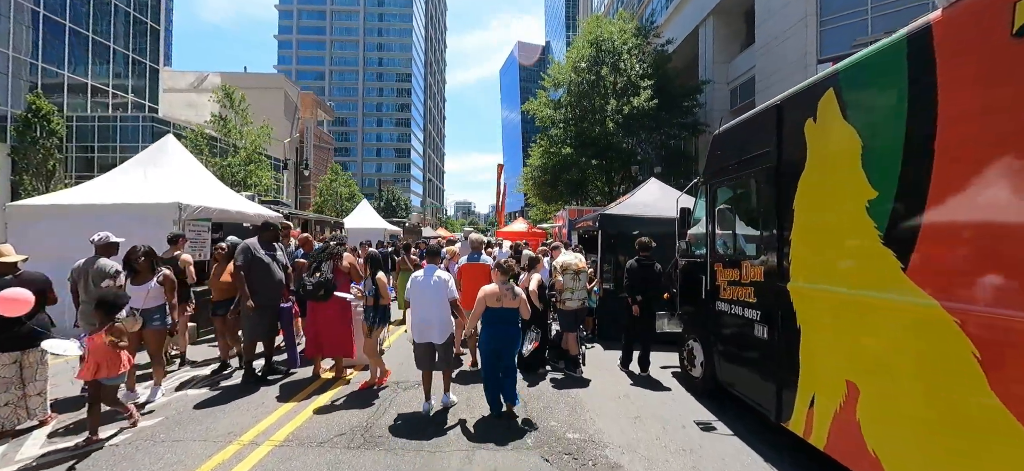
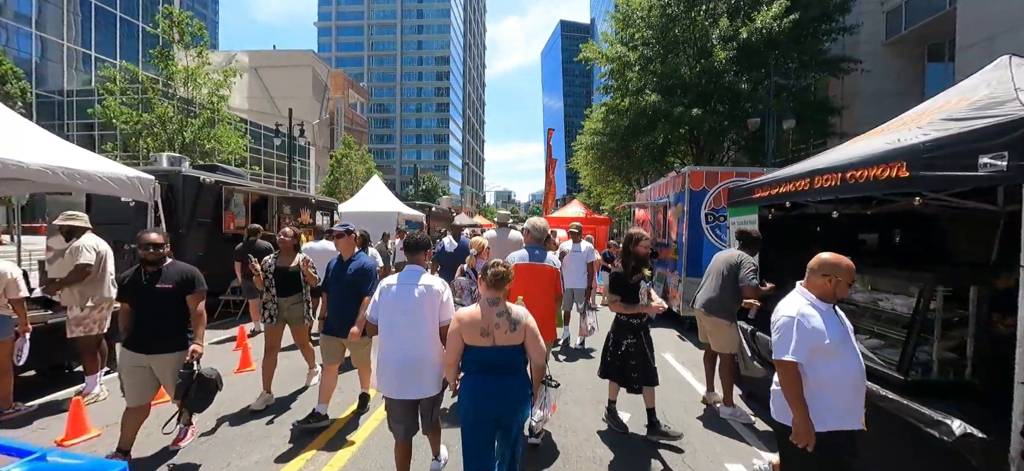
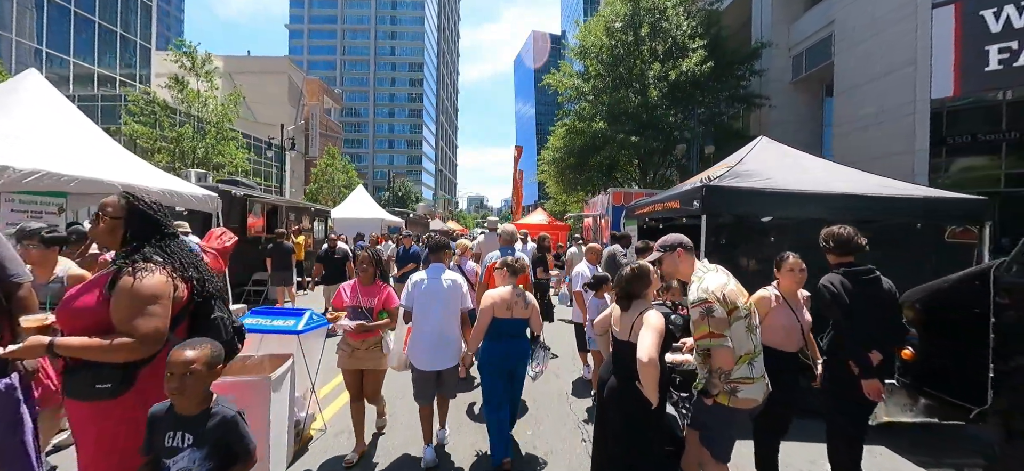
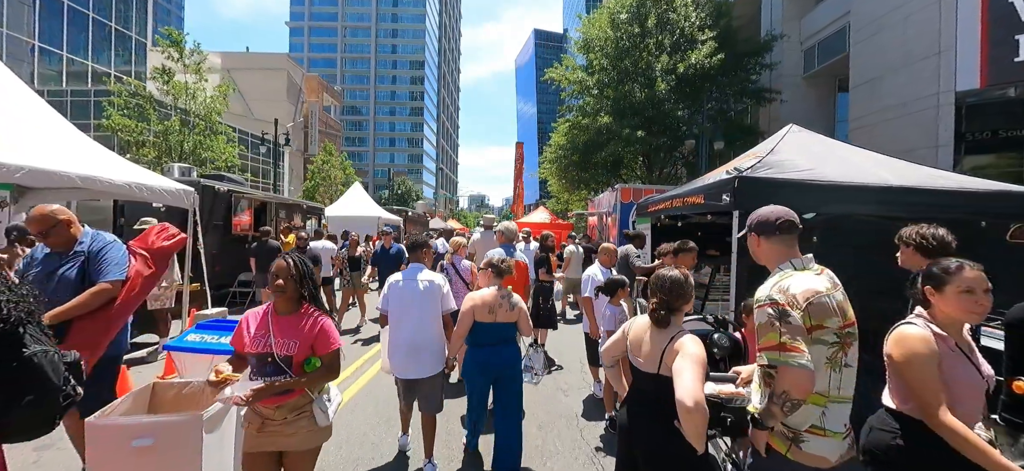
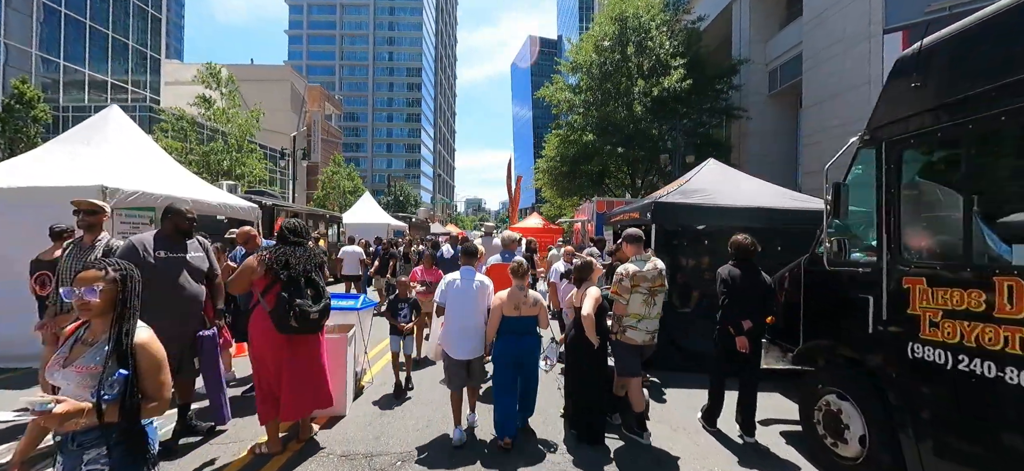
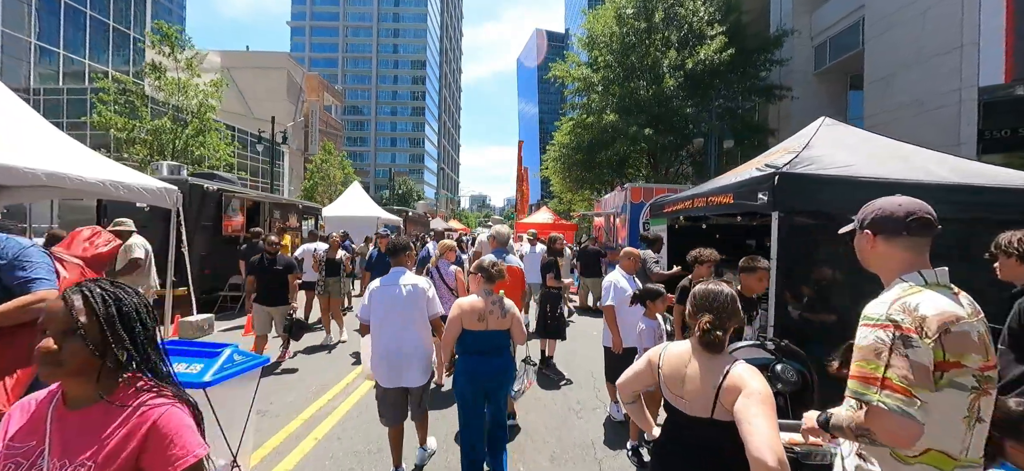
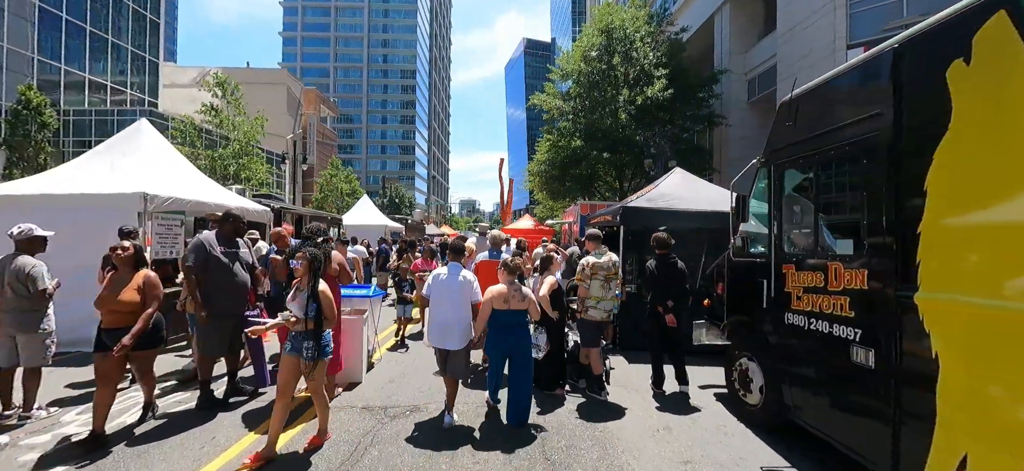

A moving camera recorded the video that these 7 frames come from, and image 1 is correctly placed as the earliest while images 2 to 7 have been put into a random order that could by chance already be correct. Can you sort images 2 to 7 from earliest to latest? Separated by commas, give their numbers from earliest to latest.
7, 5, 3, 4, 6, 2
